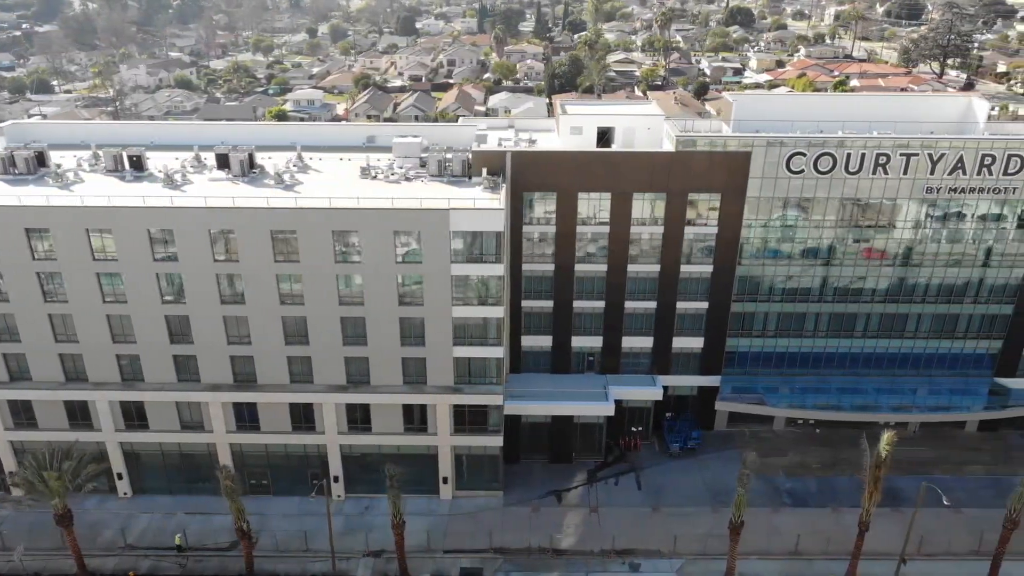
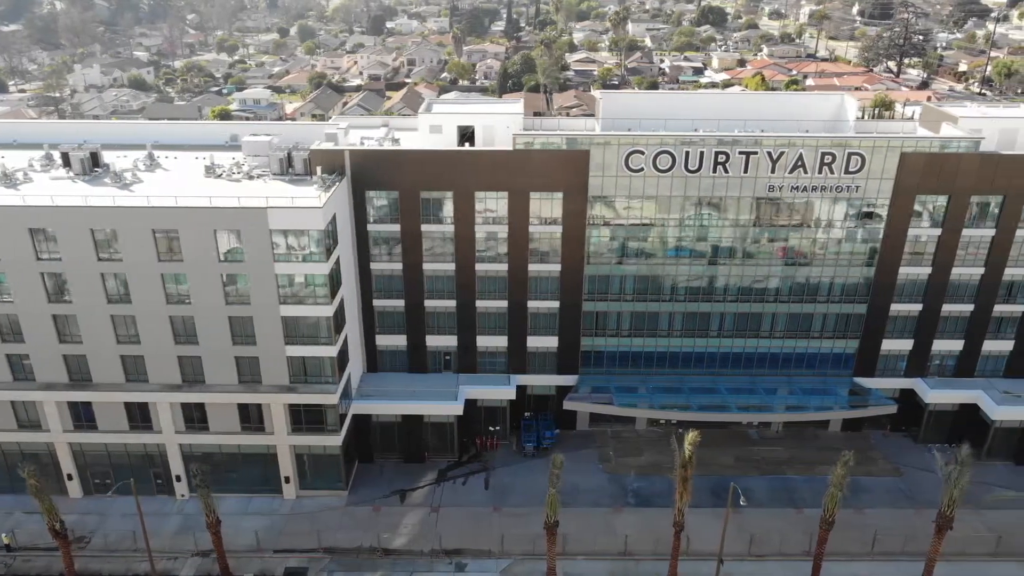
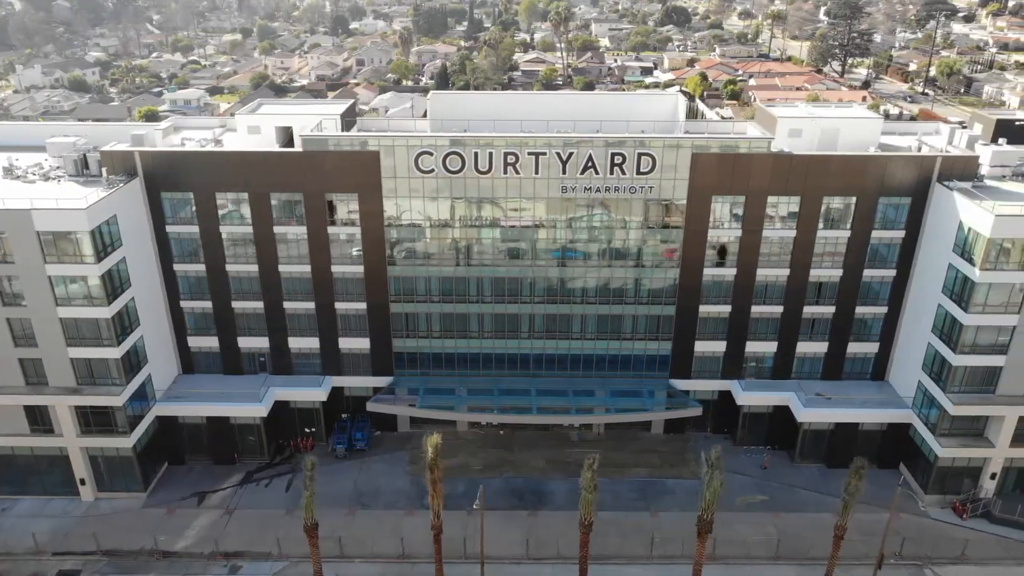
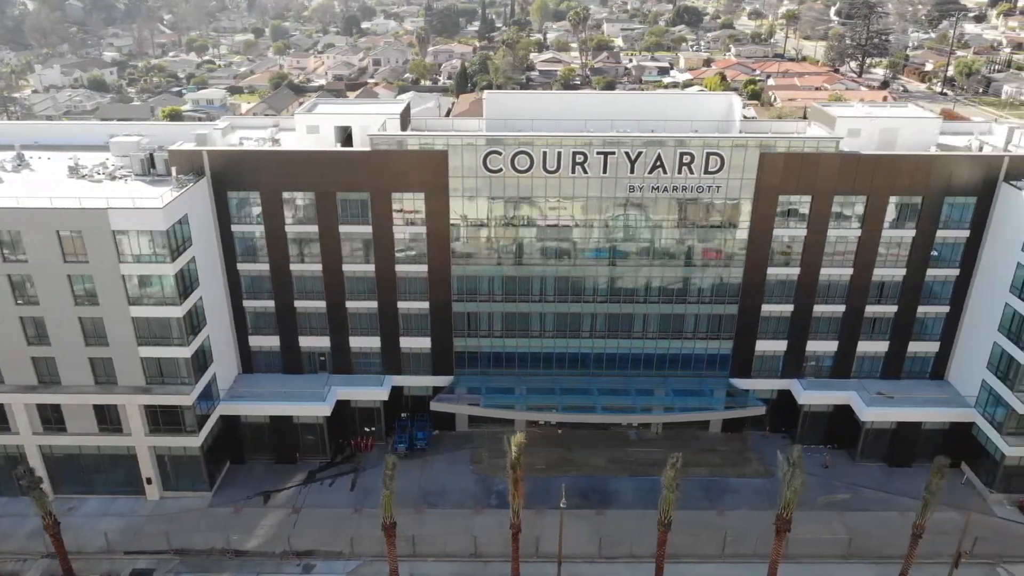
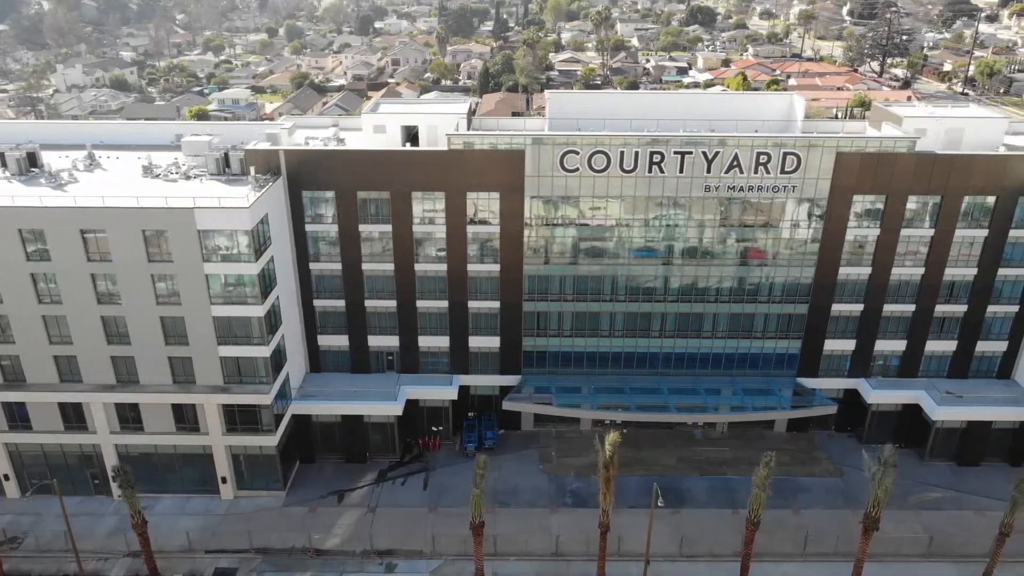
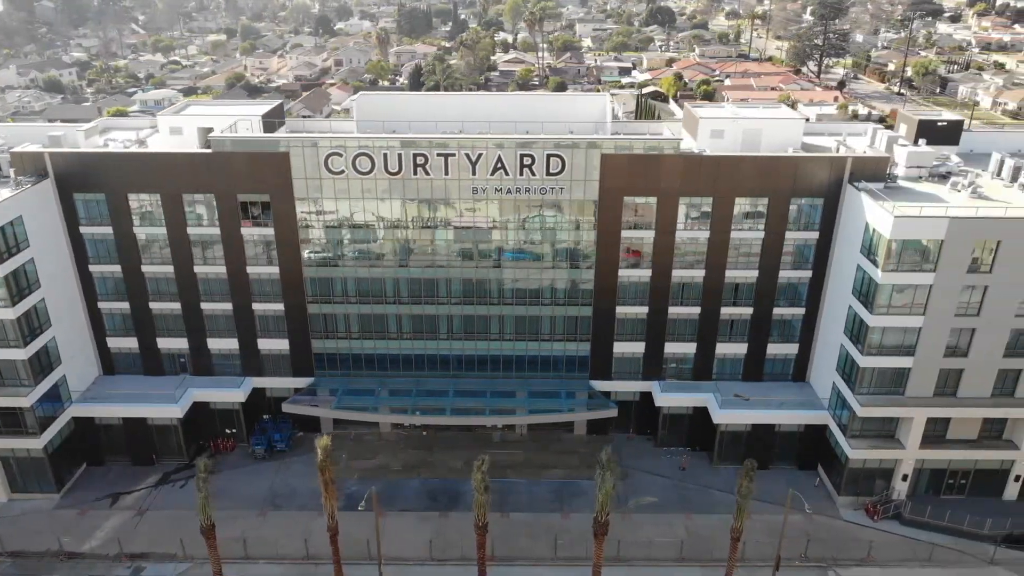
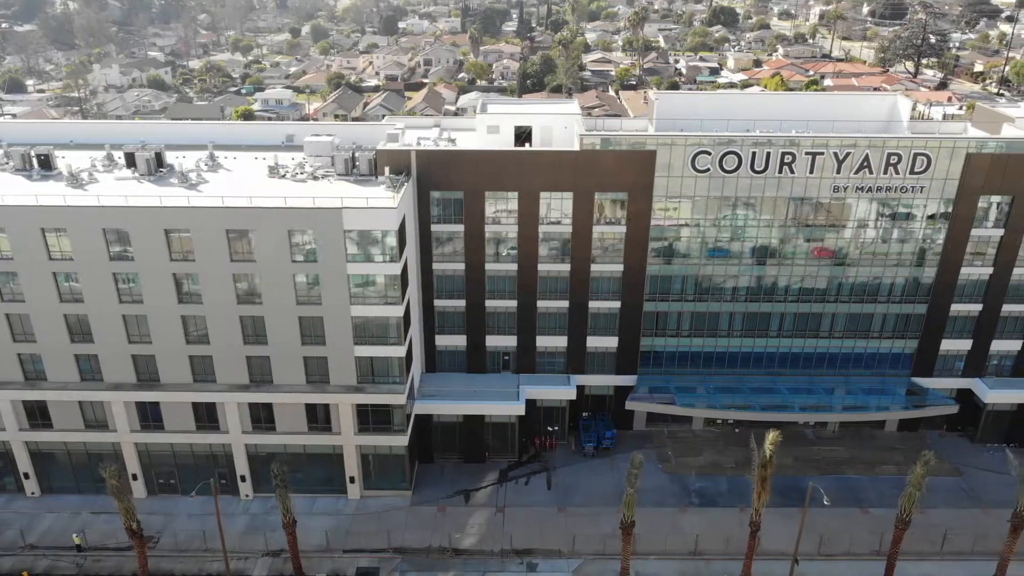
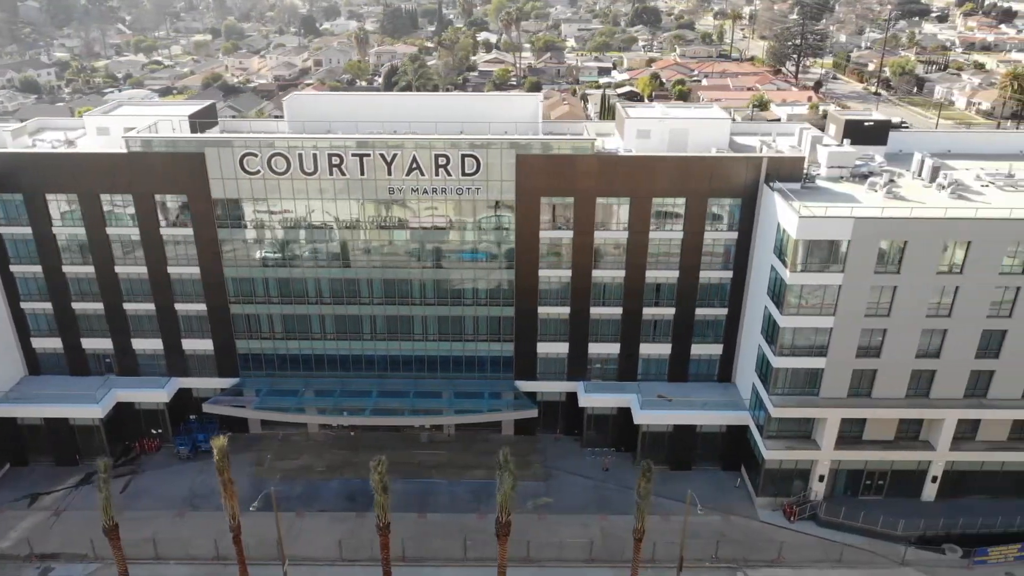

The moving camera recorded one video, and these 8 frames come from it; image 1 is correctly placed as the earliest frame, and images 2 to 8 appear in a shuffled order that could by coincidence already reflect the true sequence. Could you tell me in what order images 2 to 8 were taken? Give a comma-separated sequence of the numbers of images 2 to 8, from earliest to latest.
7, 2, 5, 4, 3, 6, 8
